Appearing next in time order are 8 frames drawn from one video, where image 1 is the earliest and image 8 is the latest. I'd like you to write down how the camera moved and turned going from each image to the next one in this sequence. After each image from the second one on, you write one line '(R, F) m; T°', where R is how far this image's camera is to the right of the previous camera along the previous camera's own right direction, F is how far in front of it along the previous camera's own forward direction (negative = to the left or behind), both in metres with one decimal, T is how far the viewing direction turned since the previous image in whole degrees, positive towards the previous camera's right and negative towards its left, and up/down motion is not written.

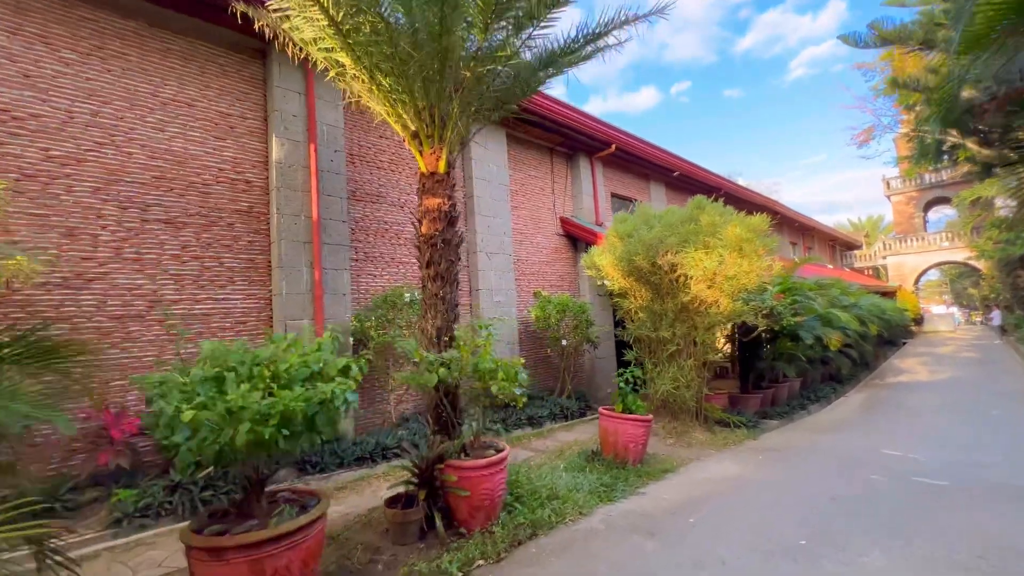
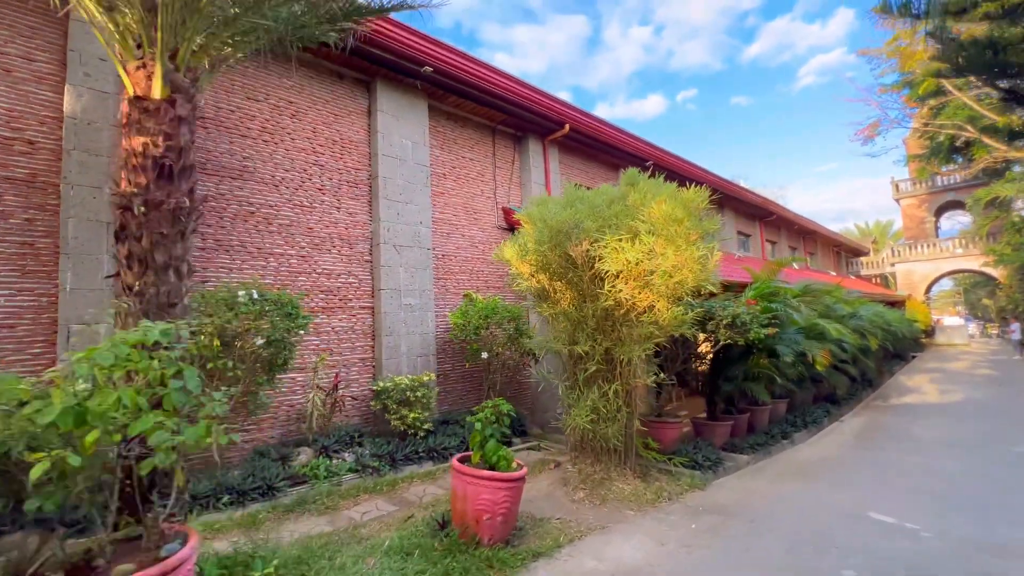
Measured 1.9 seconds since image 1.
(+1.5, +1.5) m; -1°
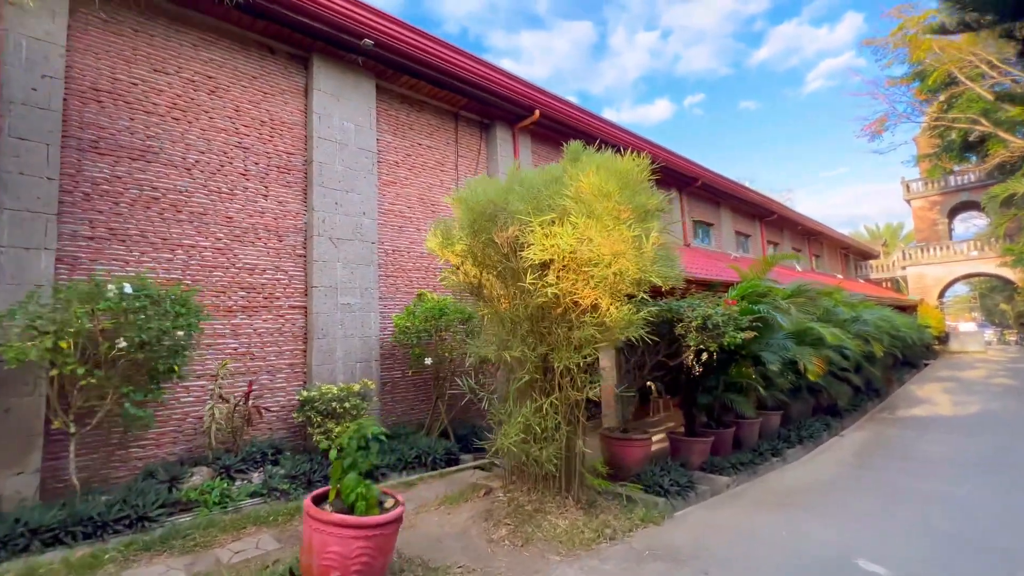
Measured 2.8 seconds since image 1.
(+0.8, +0.8) m; -1°
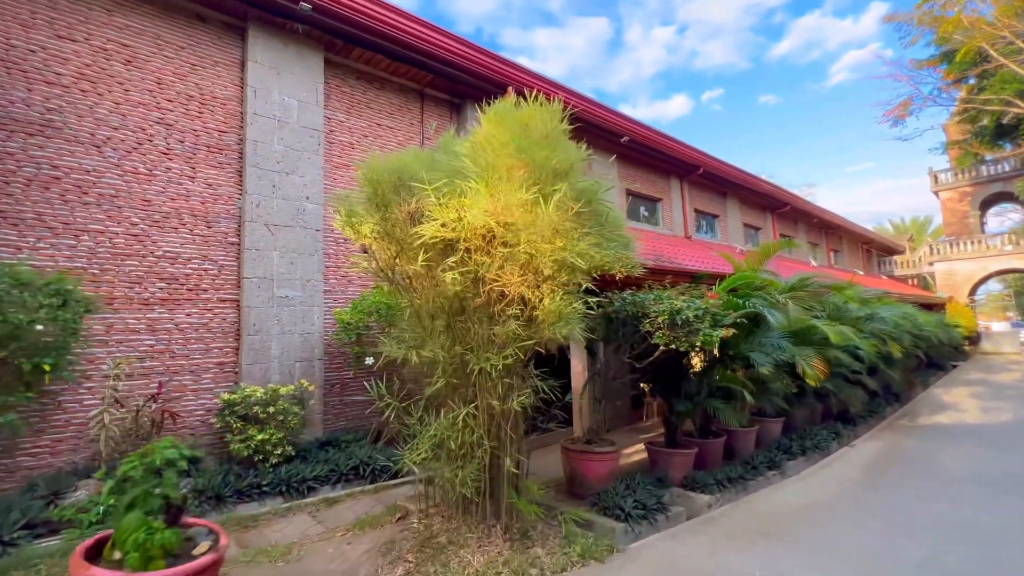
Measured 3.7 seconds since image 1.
(+0.8, +0.7) m; -2°
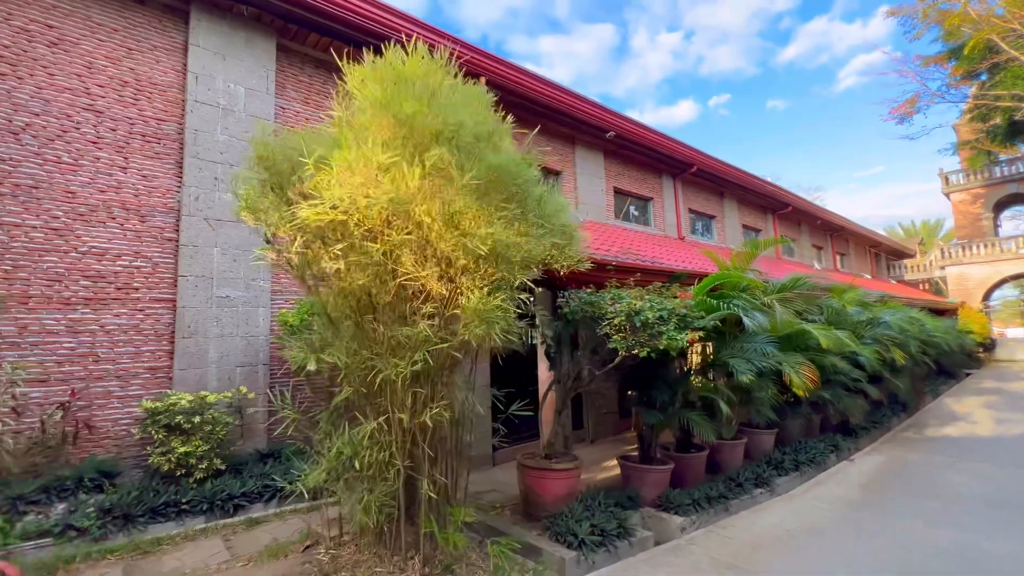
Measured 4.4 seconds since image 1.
(+0.6, +0.5) m; -1°
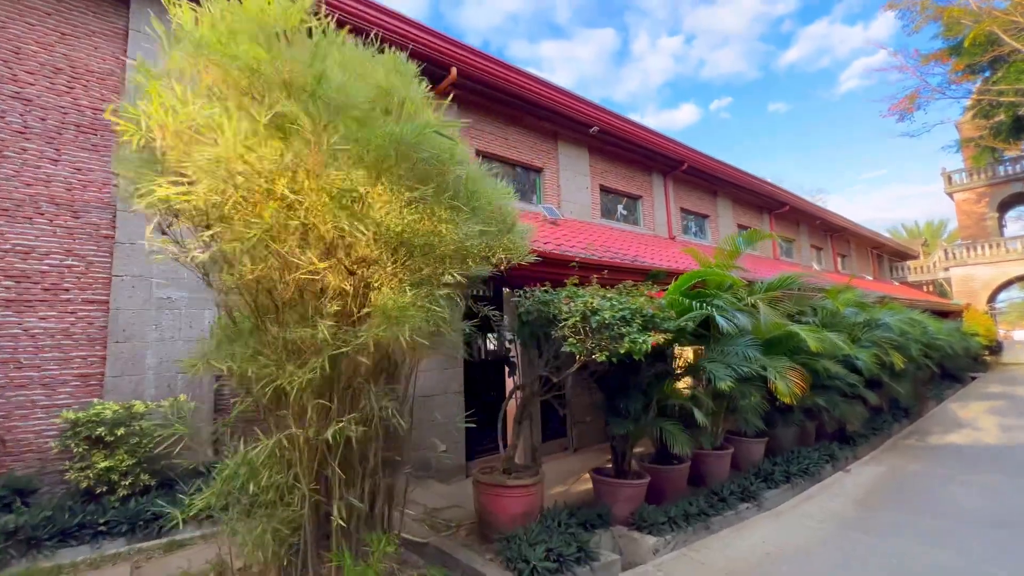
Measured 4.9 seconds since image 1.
(+0.5, +0.4) m; 0°
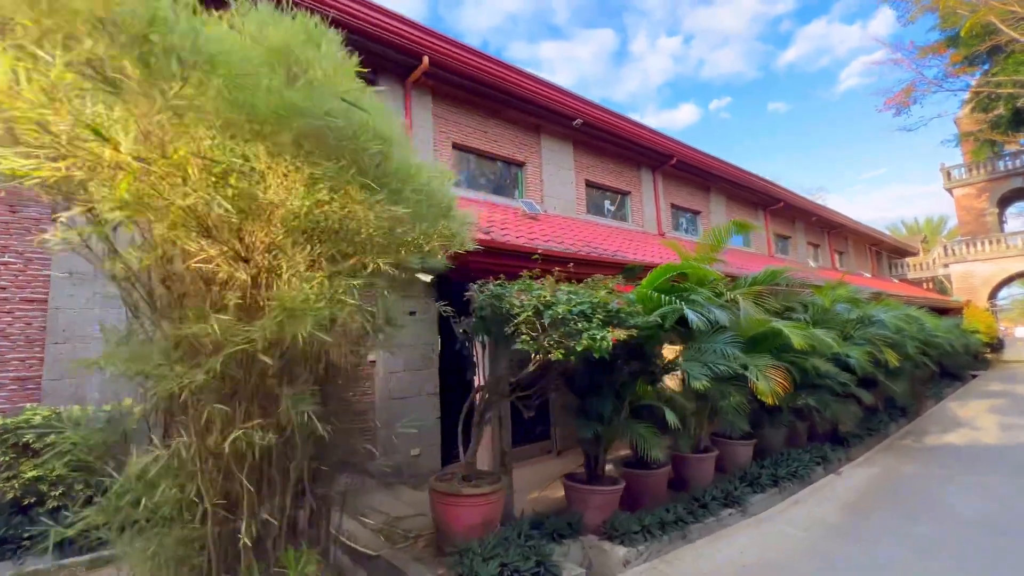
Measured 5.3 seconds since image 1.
(+0.4, +0.3) m; 0°
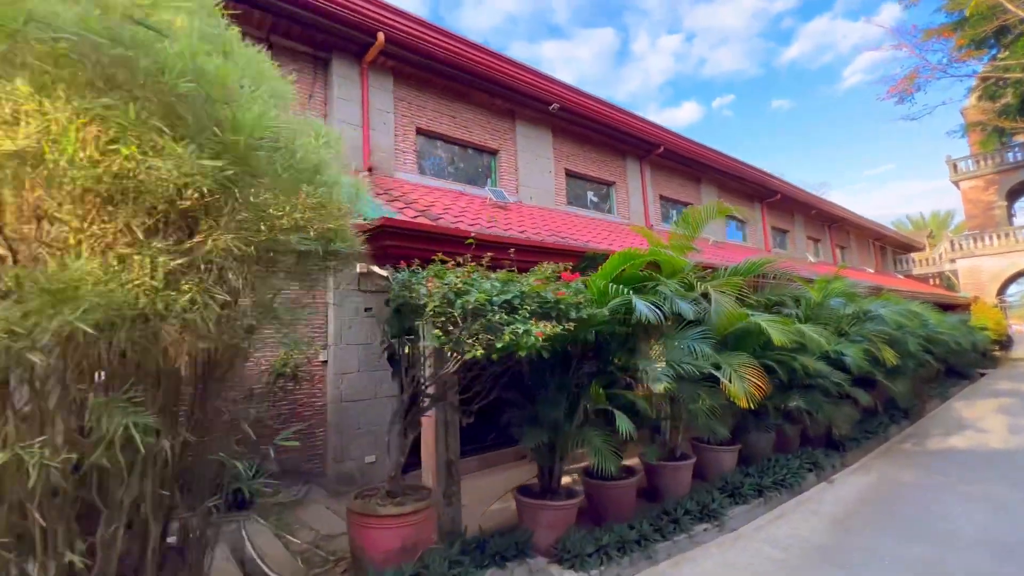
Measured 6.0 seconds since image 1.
(+0.6, +0.5) m; -1°
